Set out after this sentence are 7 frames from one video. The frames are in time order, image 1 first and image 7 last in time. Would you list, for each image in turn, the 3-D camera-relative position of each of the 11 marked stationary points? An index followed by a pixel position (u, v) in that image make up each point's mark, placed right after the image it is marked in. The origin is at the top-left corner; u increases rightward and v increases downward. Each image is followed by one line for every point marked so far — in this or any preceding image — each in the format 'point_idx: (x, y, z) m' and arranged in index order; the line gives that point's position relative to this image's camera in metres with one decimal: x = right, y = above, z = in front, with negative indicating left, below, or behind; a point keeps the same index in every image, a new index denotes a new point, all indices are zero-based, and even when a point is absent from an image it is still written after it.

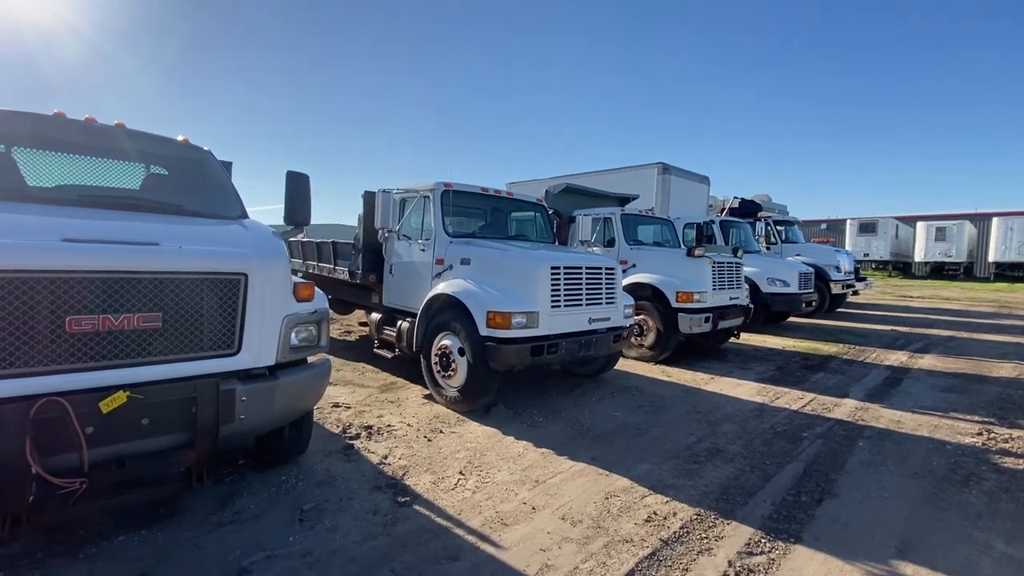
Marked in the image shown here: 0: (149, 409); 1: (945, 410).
0: (-1.9, -0.6, +2.6) m
1: (+5.0, -1.4, +5.7) m
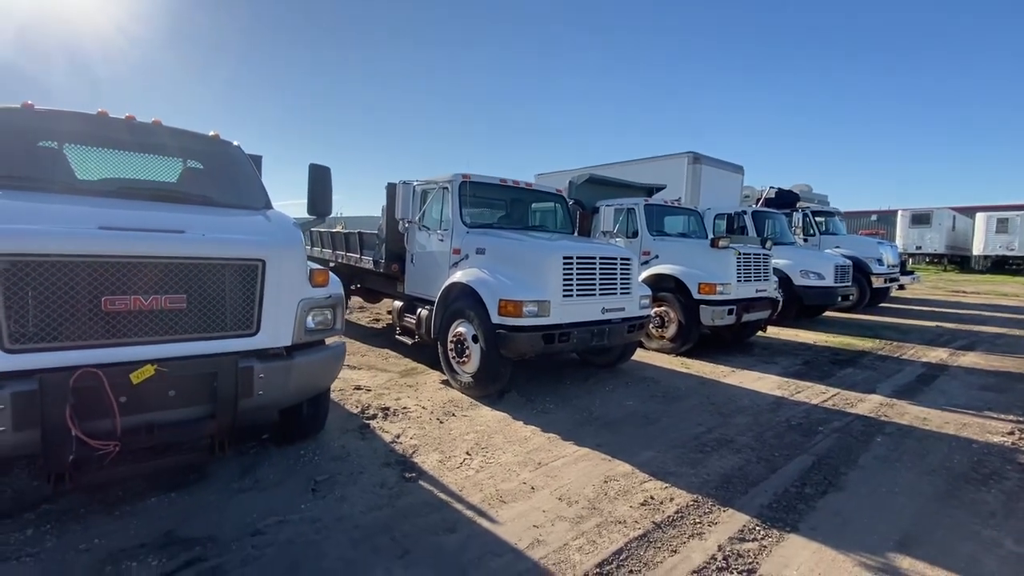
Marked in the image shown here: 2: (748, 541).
0: (-2.0, -0.5, +2.9) m
1: (+5.1, -1.3, +5.4) m
2: (+1.4, -1.5, +2.9) m
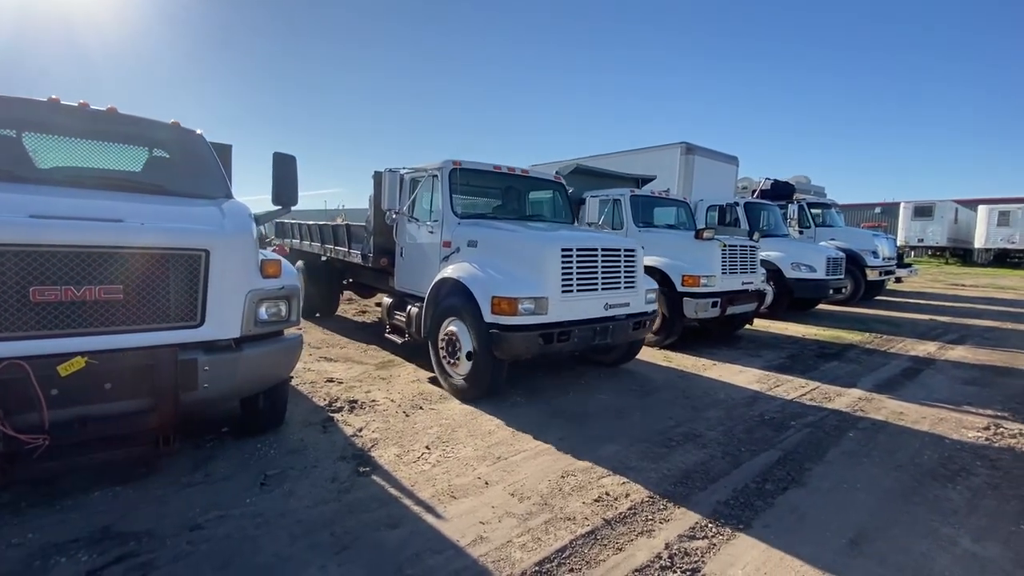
0: (-2.3, -0.5, +2.8) m
1: (+4.8, -1.2, +5.3) m
2: (+1.0, -1.4, +2.8) m
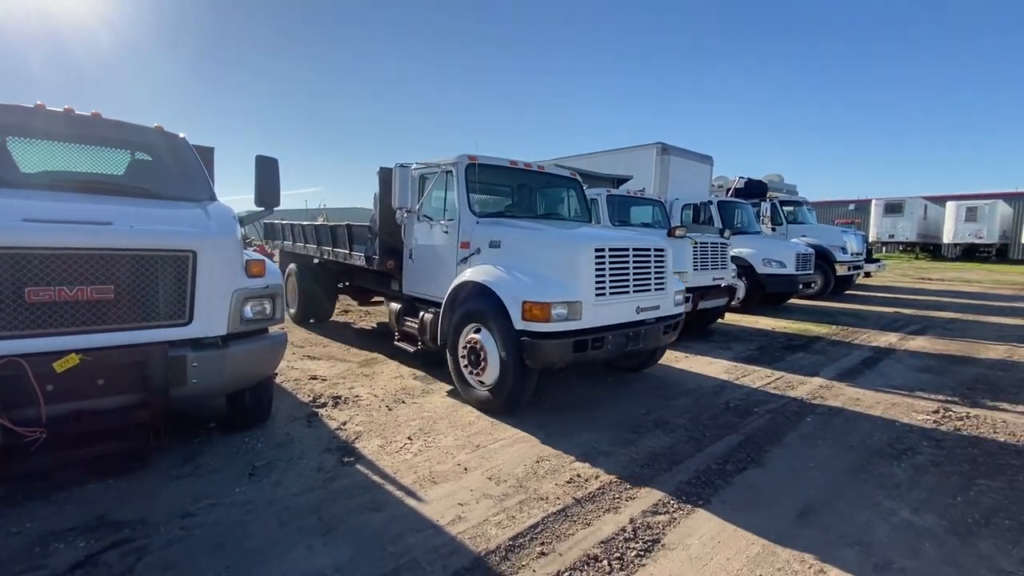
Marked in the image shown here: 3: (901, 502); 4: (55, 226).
0: (-2.4, -0.5, +2.9) m
1: (+4.6, -1.2, +5.7) m
2: (+0.9, -1.4, +3.0) m
3: (+2.6, -1.4, +3.2) m
4: (-2.6, +0.4, +2.8) m
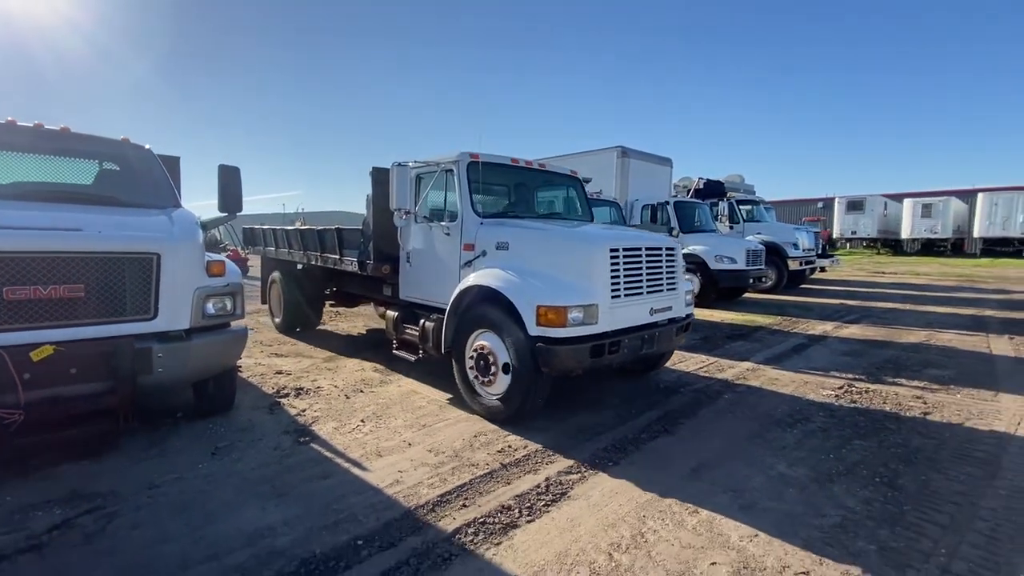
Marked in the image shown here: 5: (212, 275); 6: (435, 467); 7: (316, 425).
0: (-2.9, -0.5, +3.3) m
1: (+4.0, -1.0, +6.3) m
2: (+0.4, -1.3, +3.5) m
3: (+2.1, -1.3, +3.8) m
4: (-3.1, +0.4, +3.2) m
5: (-2.4, +0.1, +3.9) m
6: (-0.6, -1.3, +3.6) m
7: (-1.7, -1.2, +4.4) m
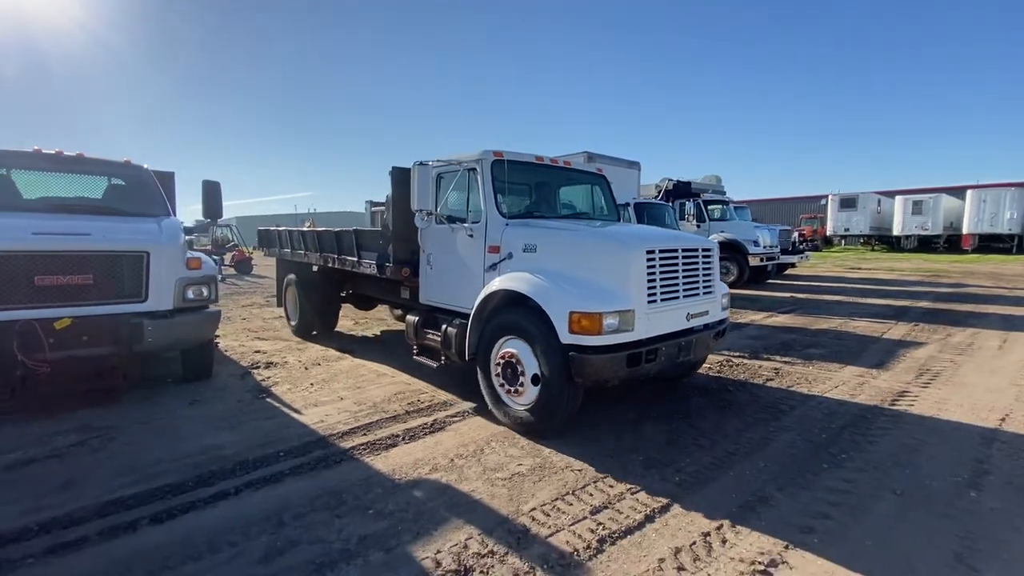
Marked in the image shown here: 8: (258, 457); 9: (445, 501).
0: (-3.9, -0.4, +4.5) m
1: (+3.1, -0.9, +7.3) m
2: (-0.5, -1.2, +4.6) m
3: (+1.1, -1.2, +4.9) m
4: (-4.1, +0.5, +4.4) m
5: (-3.4, +0.2, +5.1) m
6: (-1.5, -1.2, +4.7) m
7: (-2.7, -1.1, +5.6) m
8: (-2.0, -1.3, +3.8) m
9: (-0.4, -1.4, +3.2) m
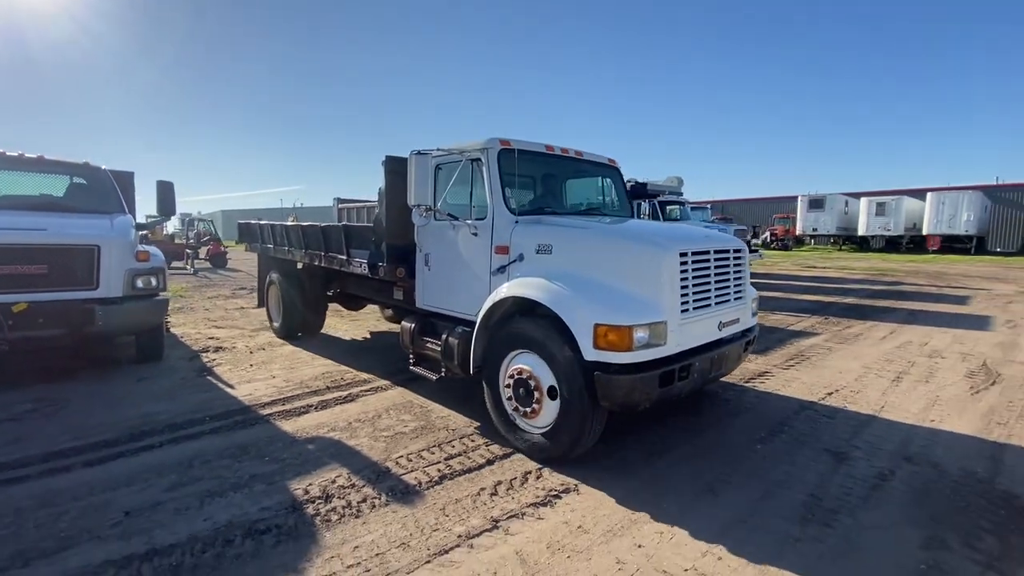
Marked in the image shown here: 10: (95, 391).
0: (-4.9, -0.3, +5.1) m
1: (+2.1, -0.8, +8.1) m
2: (-1.6, -1.1, +5.3) m
3: (+0.1, -1.1, +5.6) m
4: (-5.1, +0.6, +5.0) m
5: (-4.4, +0.3, +5.8) m
6: (-2.6, -1.1, +5.4) m
7: (-3.7, -1.0, +6.2) m
8: (-3.0, -1.2, +4.5) m
9: (-1.4, -1.3, +3.9) m
10: (-4.5, -1.1, +5.2) m
